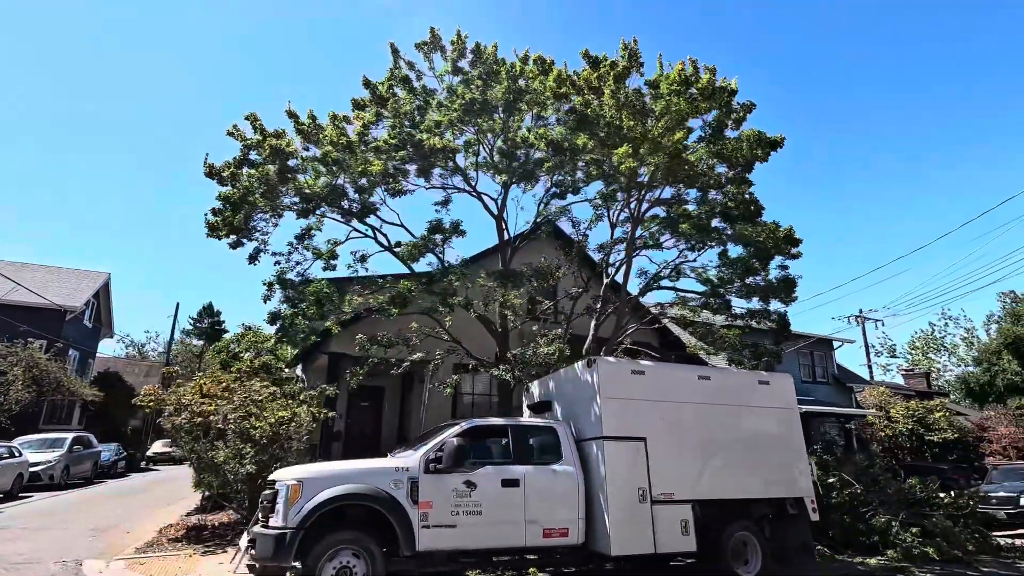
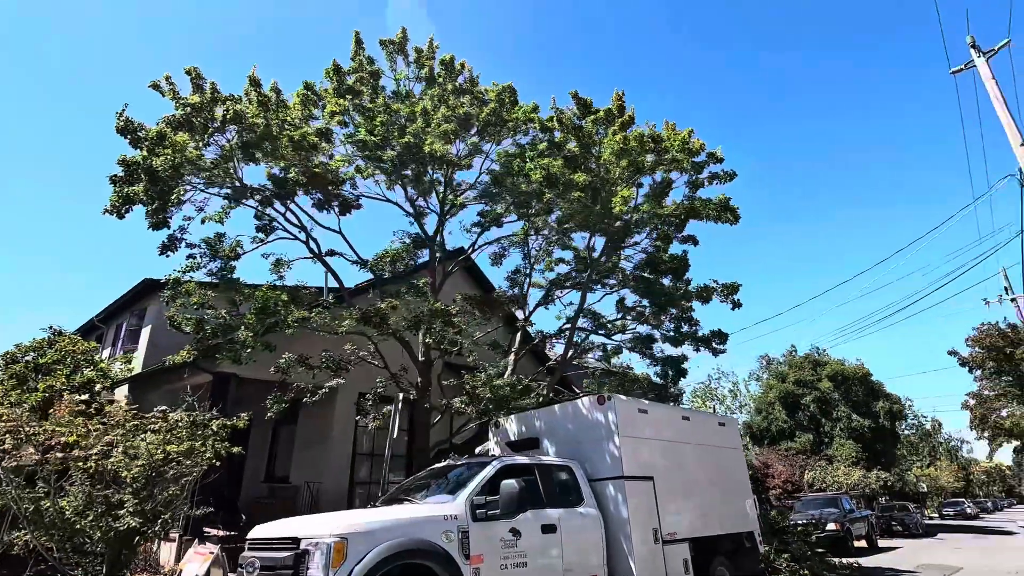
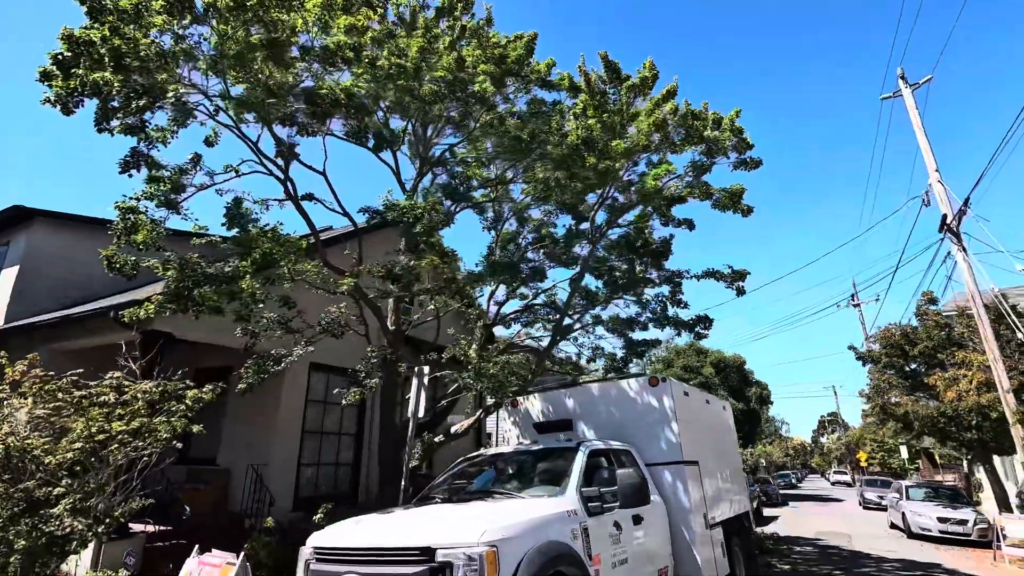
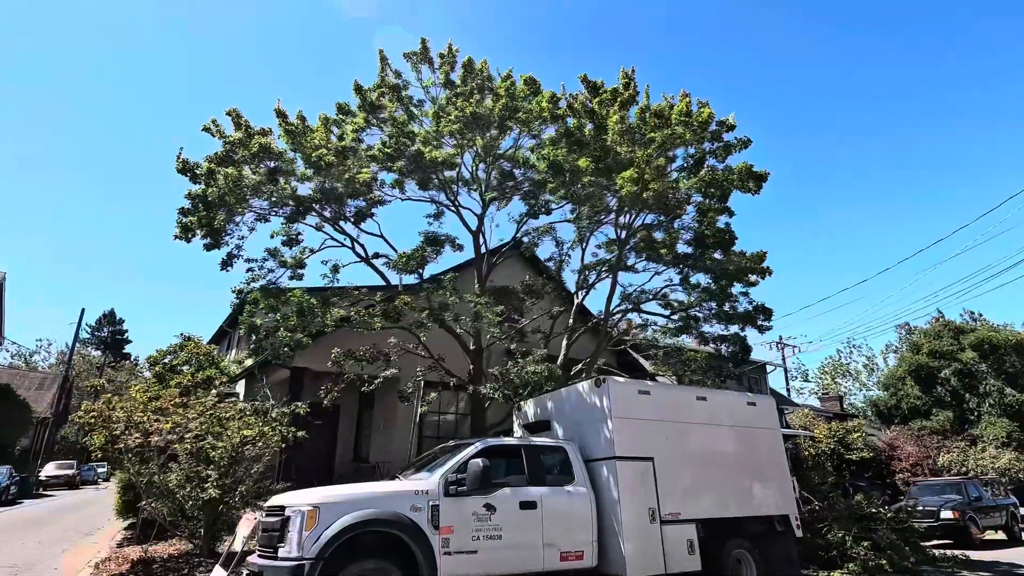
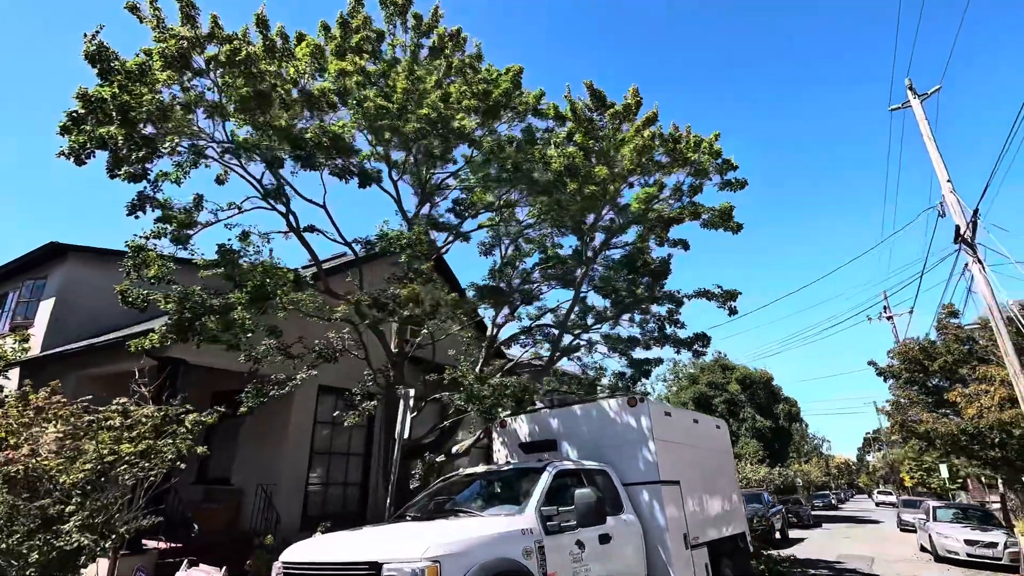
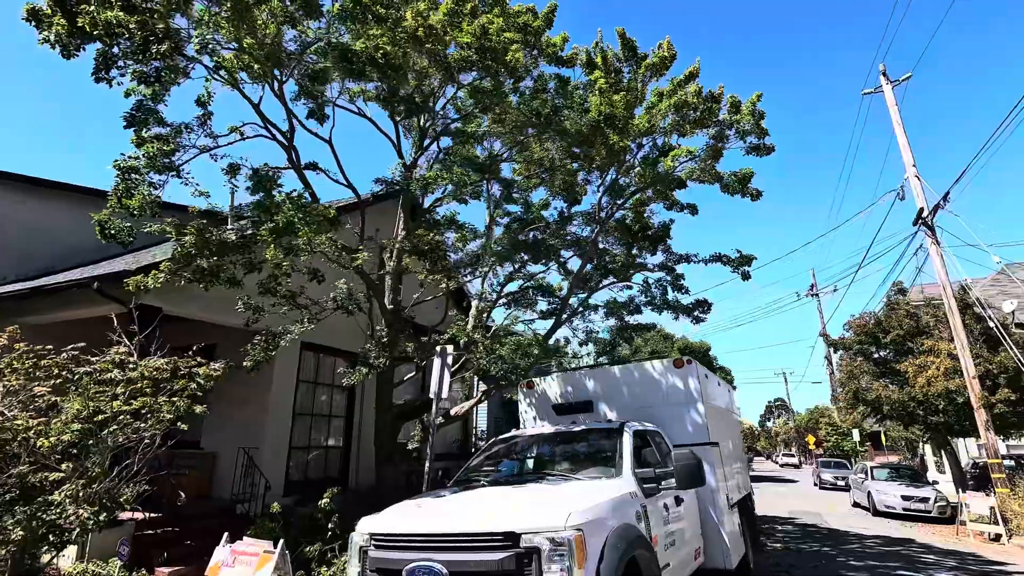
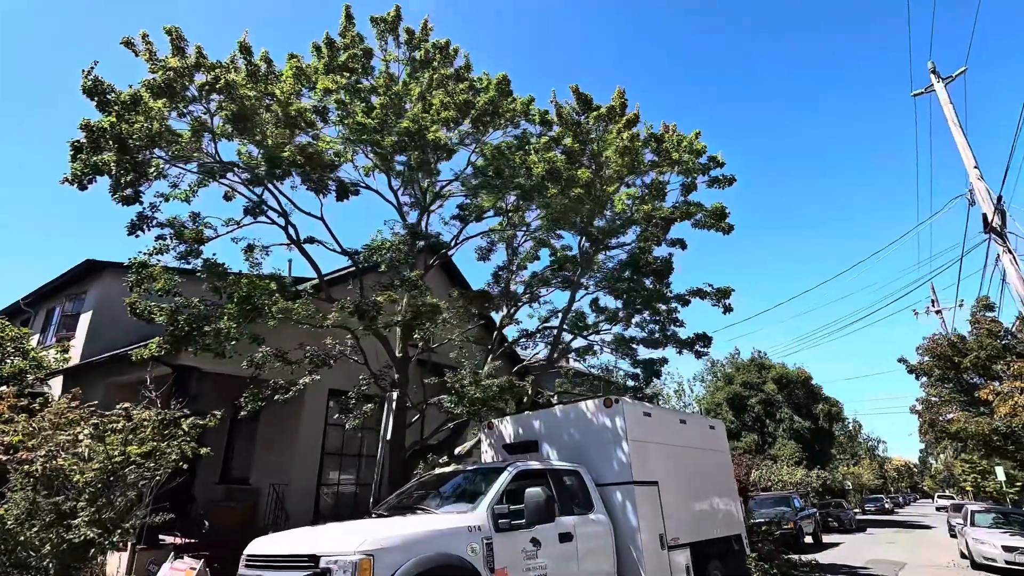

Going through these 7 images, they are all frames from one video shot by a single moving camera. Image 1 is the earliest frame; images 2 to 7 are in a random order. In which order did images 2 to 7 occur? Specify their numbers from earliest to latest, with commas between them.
4, 2, 7, 5, 3, 6
